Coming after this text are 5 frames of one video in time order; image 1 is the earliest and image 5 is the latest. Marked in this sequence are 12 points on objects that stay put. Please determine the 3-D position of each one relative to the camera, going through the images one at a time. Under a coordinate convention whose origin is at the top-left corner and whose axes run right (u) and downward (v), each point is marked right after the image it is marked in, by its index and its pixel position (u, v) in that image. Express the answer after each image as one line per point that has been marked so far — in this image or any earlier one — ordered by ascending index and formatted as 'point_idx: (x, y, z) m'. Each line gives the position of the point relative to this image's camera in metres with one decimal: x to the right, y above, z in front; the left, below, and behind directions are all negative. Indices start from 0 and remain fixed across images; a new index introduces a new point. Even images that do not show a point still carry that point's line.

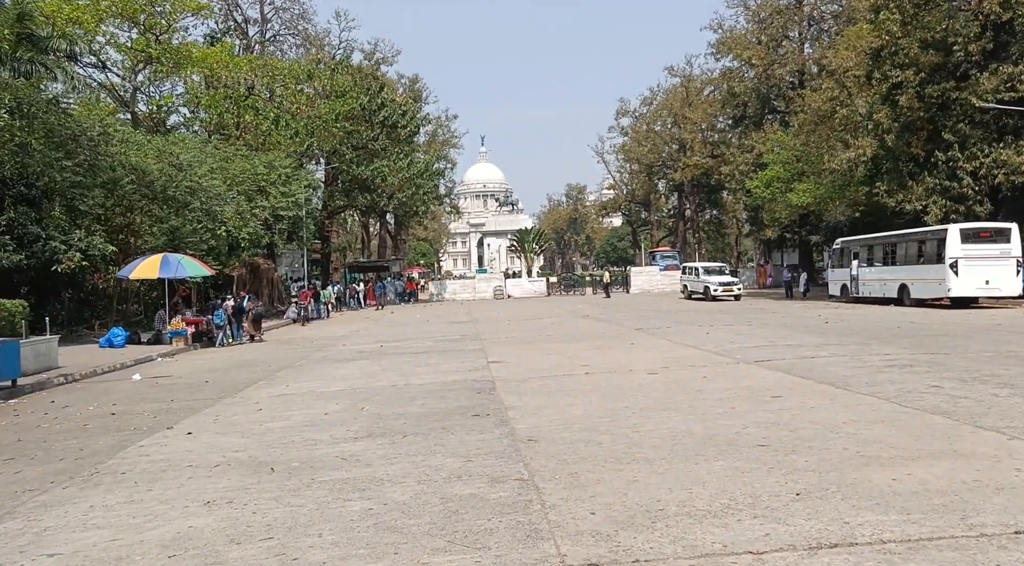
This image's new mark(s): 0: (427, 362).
0: (-1.6, -1.5, +15.4) m
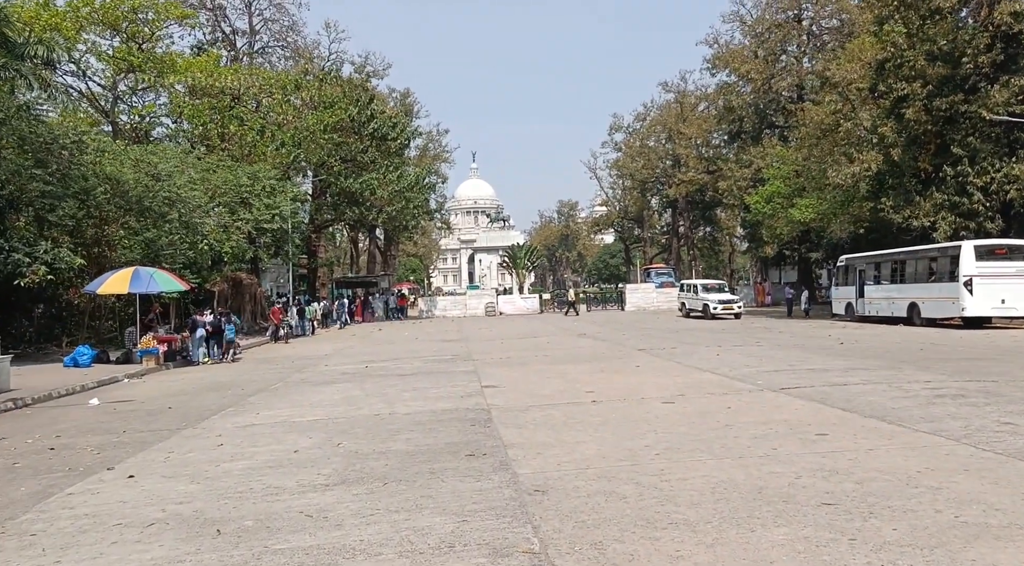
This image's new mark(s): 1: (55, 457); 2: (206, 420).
0: (-1.7, -1.8, +14.1) m
1: (-5.0, -1.9, +8.9) m
2: (-4.3, -1.9, +11.3) m
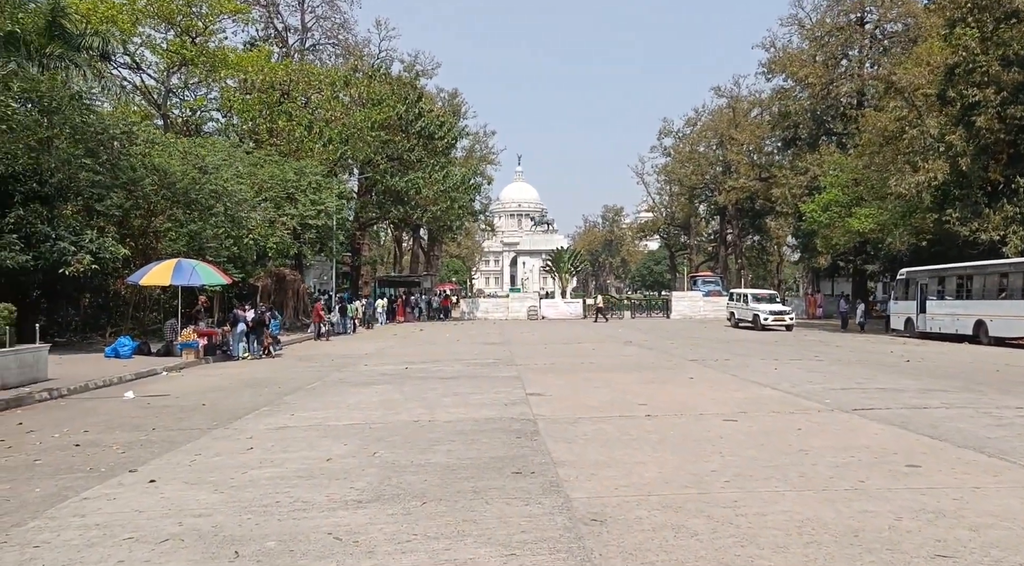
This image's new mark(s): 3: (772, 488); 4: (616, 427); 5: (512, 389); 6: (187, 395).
0: (-0.9, -1.8, +13.4) m
1: (-4.5, -1.8, +8.4) m
2: (-3.6, -1.8, +10.8) m
3: (+2.0, -1.6, +6.3) m
4: (+1.2, -1.7, +9.5) m
5: (0.0, -1.8, +13.5) m
6: (-5.6, -1.9, +14.1) m
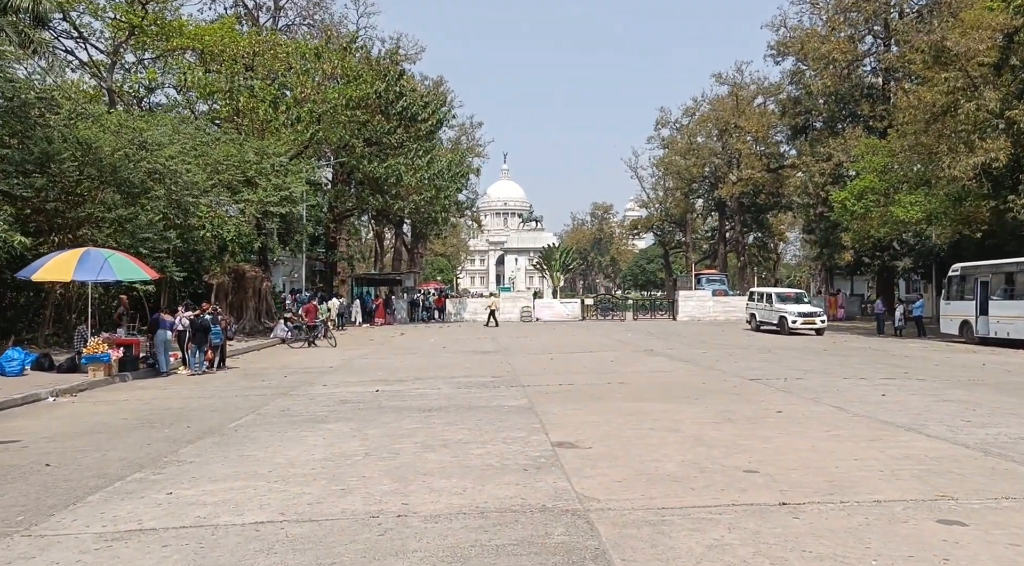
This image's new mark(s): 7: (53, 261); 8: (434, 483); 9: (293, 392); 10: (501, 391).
0: (-0.7, -1.7, +8.9) m
1: (-4.2, -1.7, +3.9) m
2: (-3.4, -1.7, +6.3) m
3: (+2.3, -1.5, +1.8) m
4: (+1.5, -1.6, +5.1) m
5: (+0.2, -1.7, +9.0) m
6: (-5.5, -1.9, +9.5) m
7: (-9.2, +0.5, +16.2) m
8: (-0.7, -1.7, +6.9) m
9: (-3.8, -1.9, +14.2) m
10: (-0.2, -1.8, +13.3) m
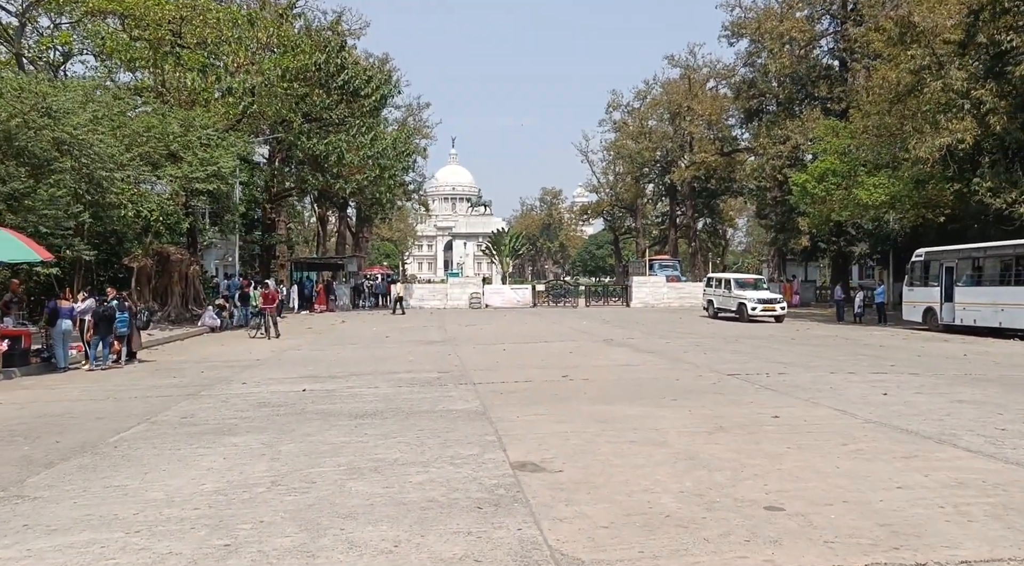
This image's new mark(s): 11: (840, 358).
0: (-1.2, -1.5, +7.1) m
1: (-4.3, -1.6, +1.8) m
2: (-3.7, -1.6, +4.3) m
3: (+2.3, -1.5, +0.2) m
4: (+1.3, -1.5, +3.4) m
5: (-0.3, -1.5, +7.2) m
6: (-5.9, -1.7, +7.4) m
7: (-10.1, +0.8, +13.8) m
8: (-1.0, -1.5, +5.1) m
9: (-4.6, -1.6, +12.2) m
10: (-0.9, -1.5, +11.5) m
11: (+6.2, -1.4, +15.5) m
